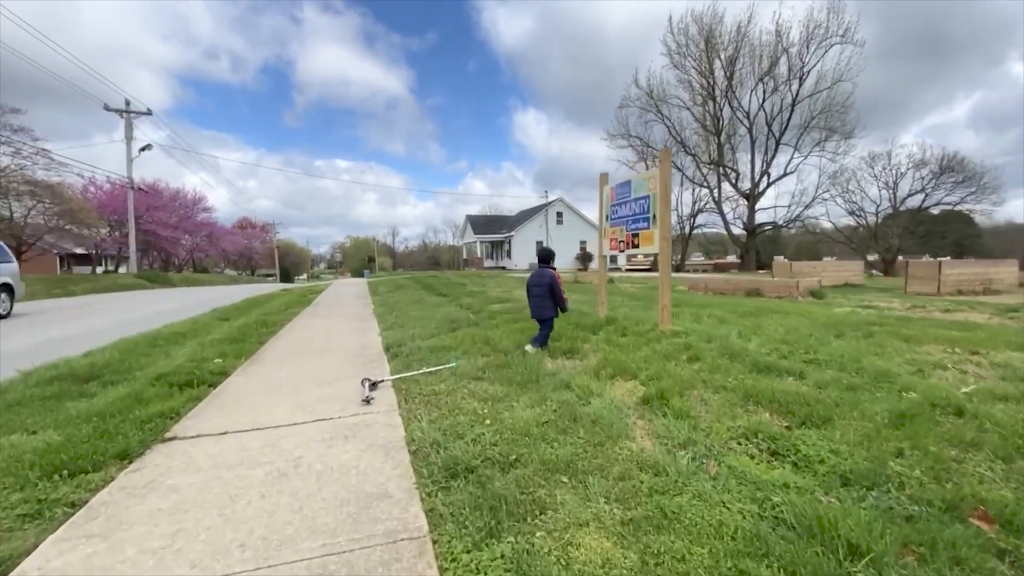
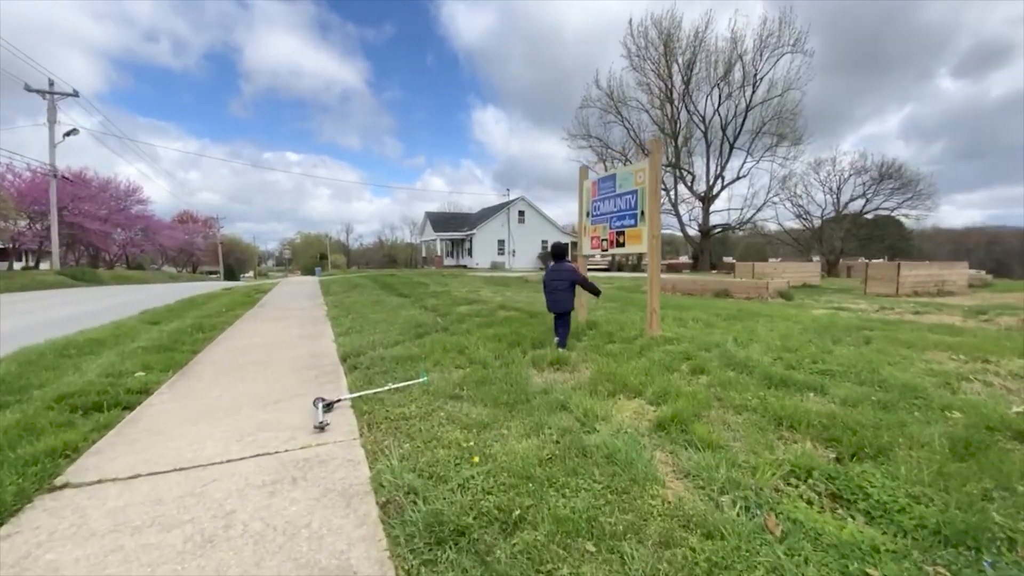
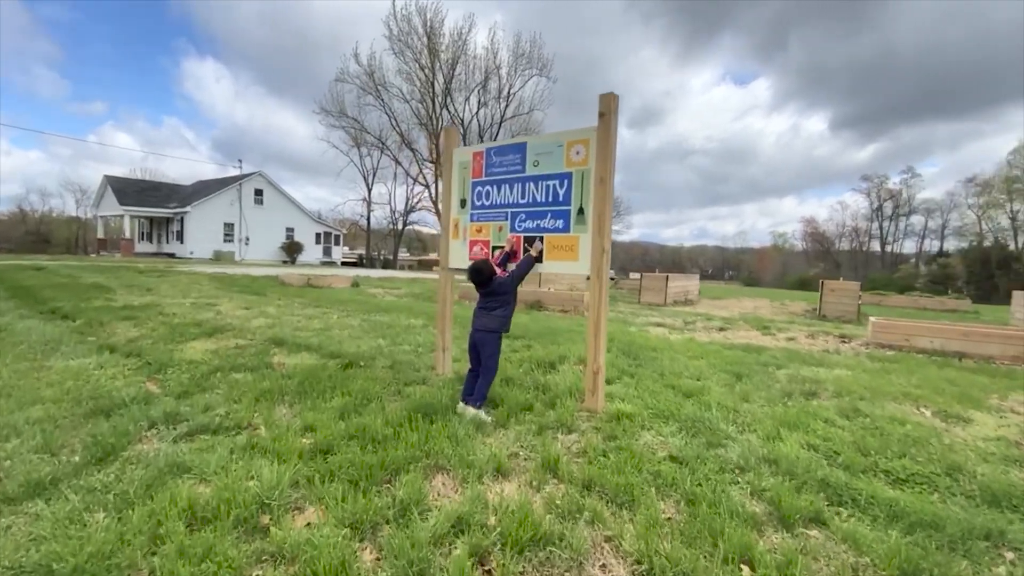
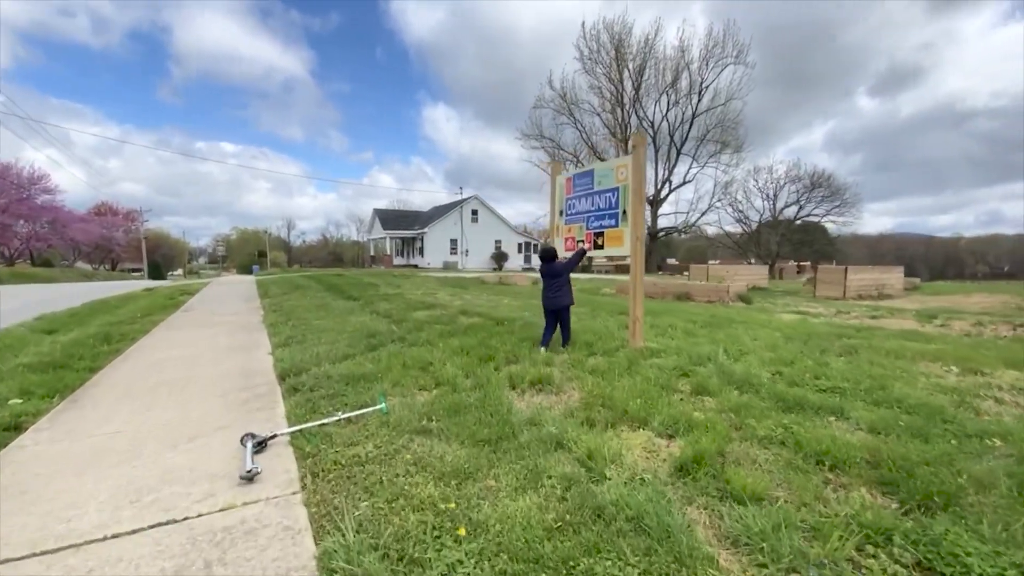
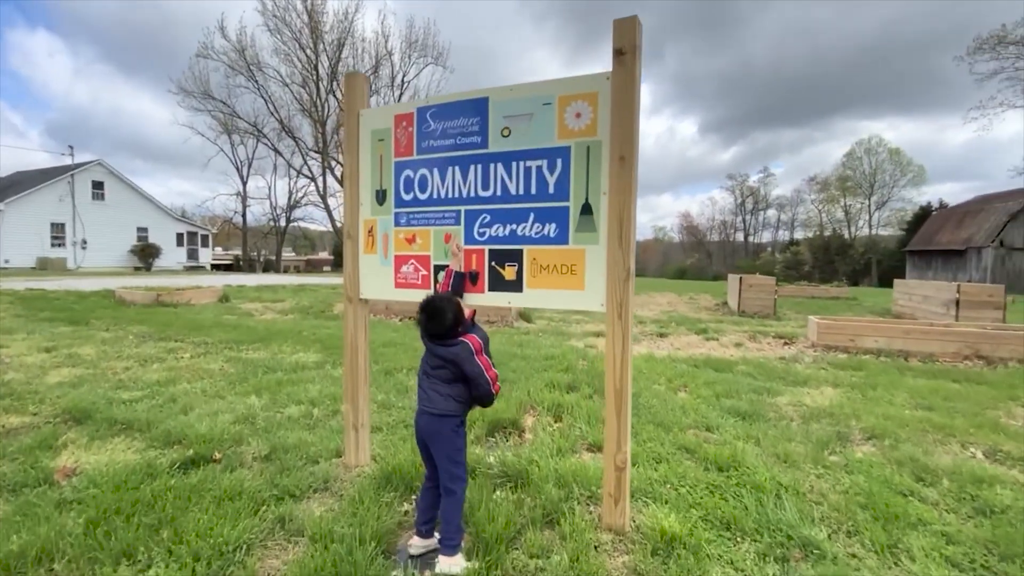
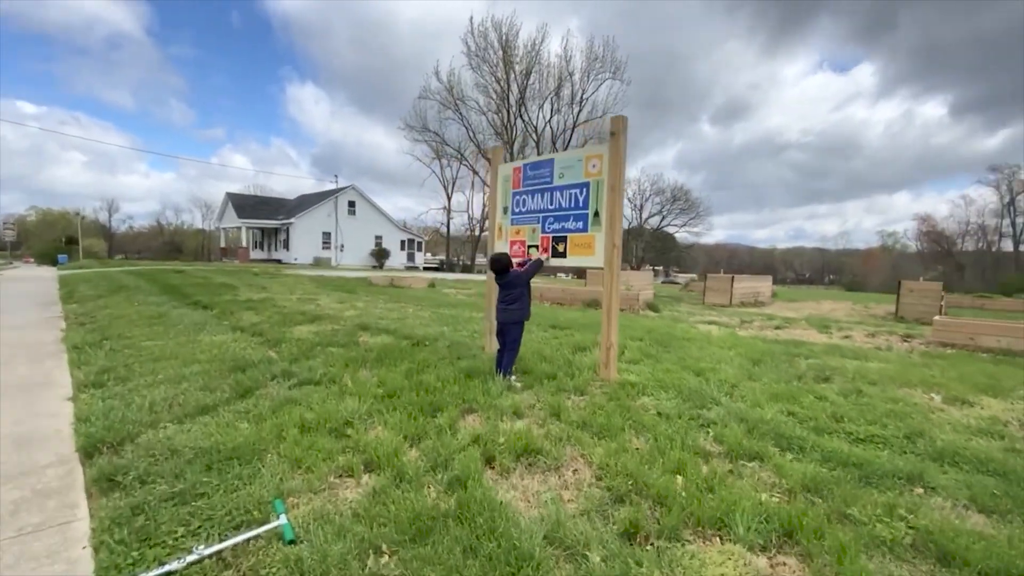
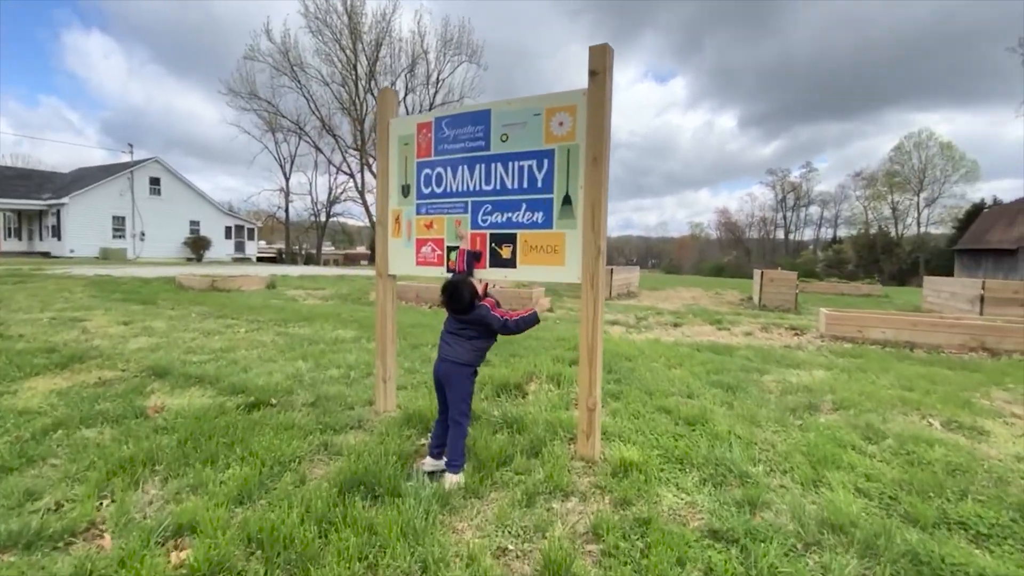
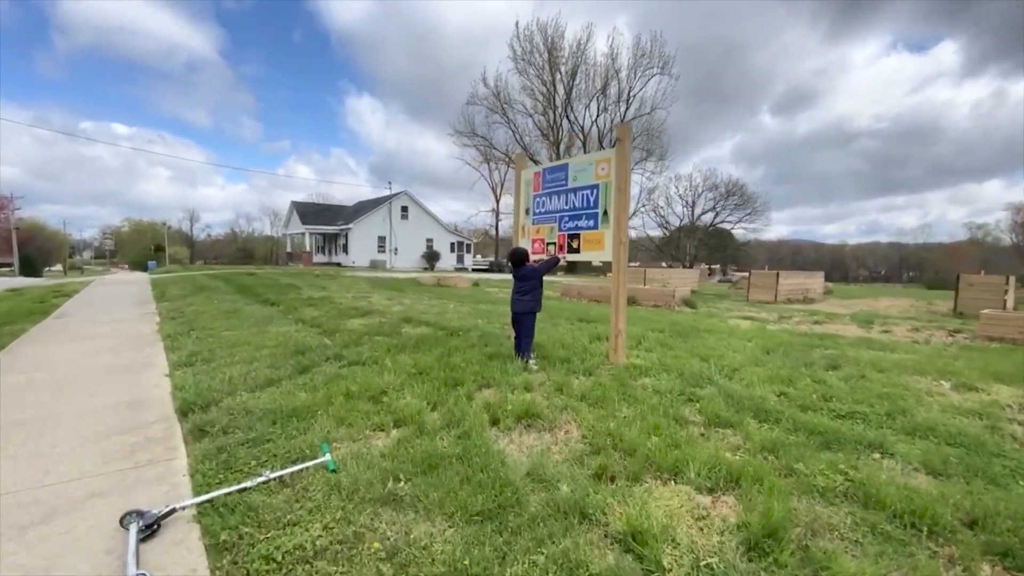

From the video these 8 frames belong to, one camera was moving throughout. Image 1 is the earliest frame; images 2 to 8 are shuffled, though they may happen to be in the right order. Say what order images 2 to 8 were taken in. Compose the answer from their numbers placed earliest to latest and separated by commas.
2, 4, 8, 6, 3, 7, 5
